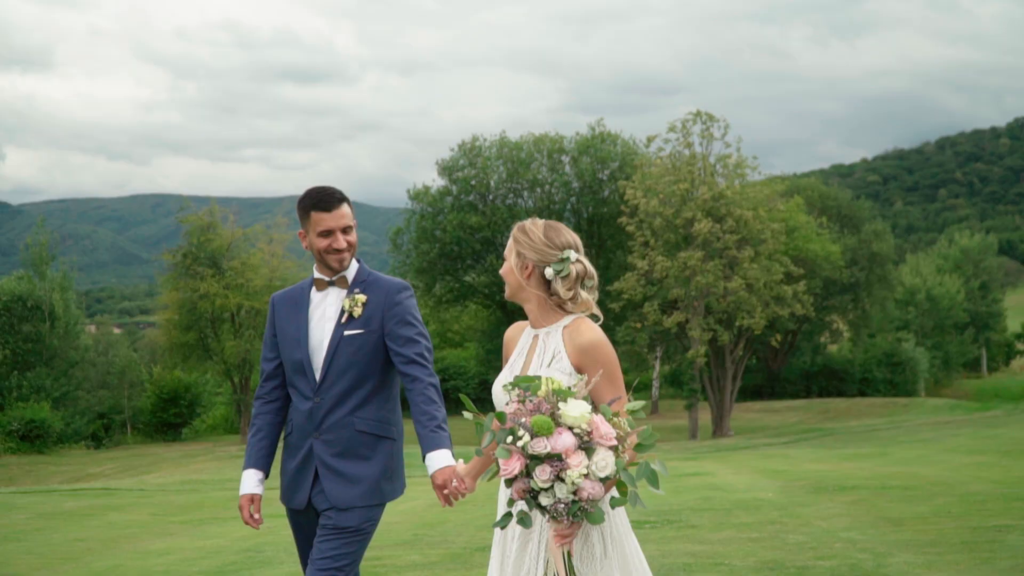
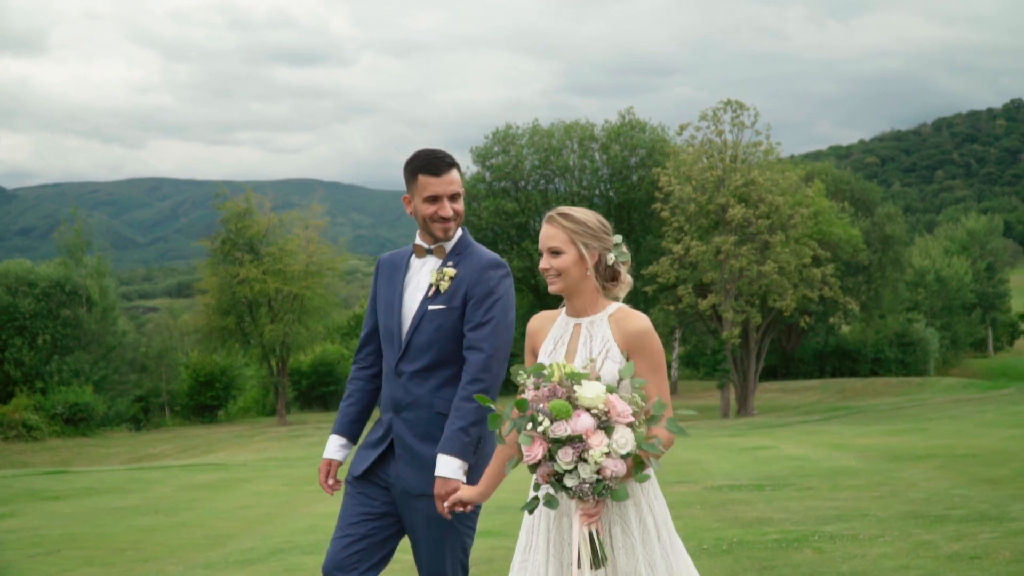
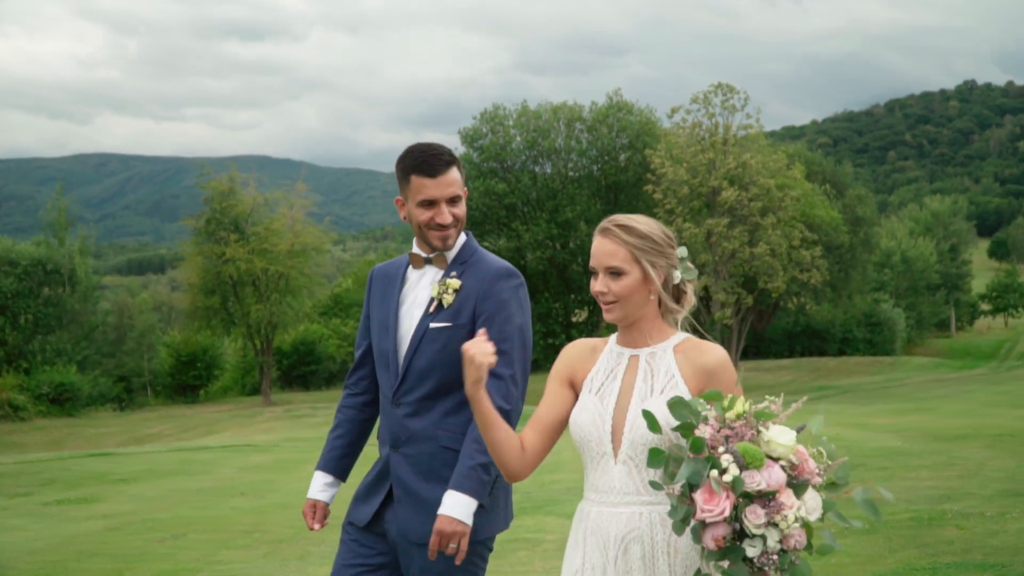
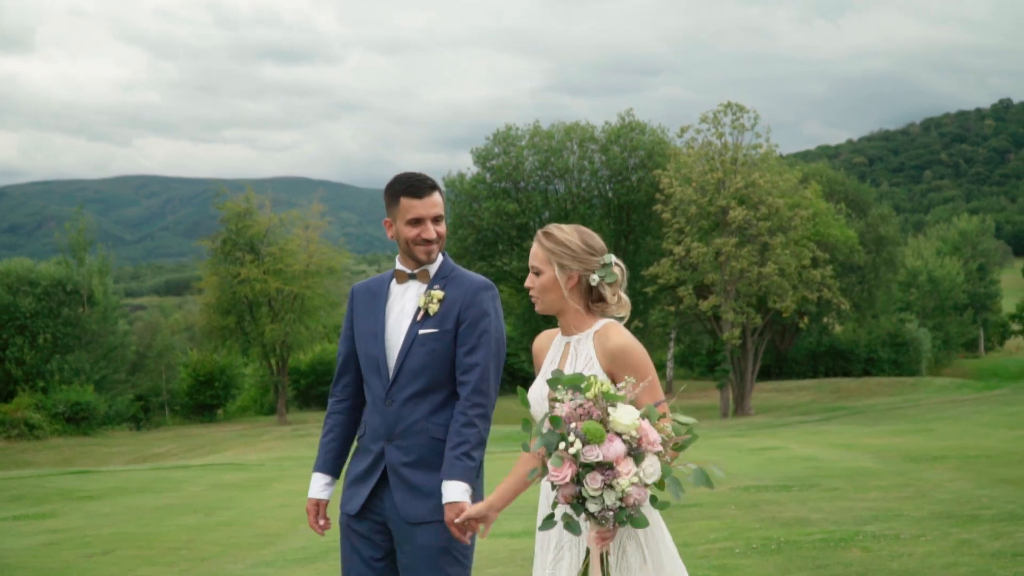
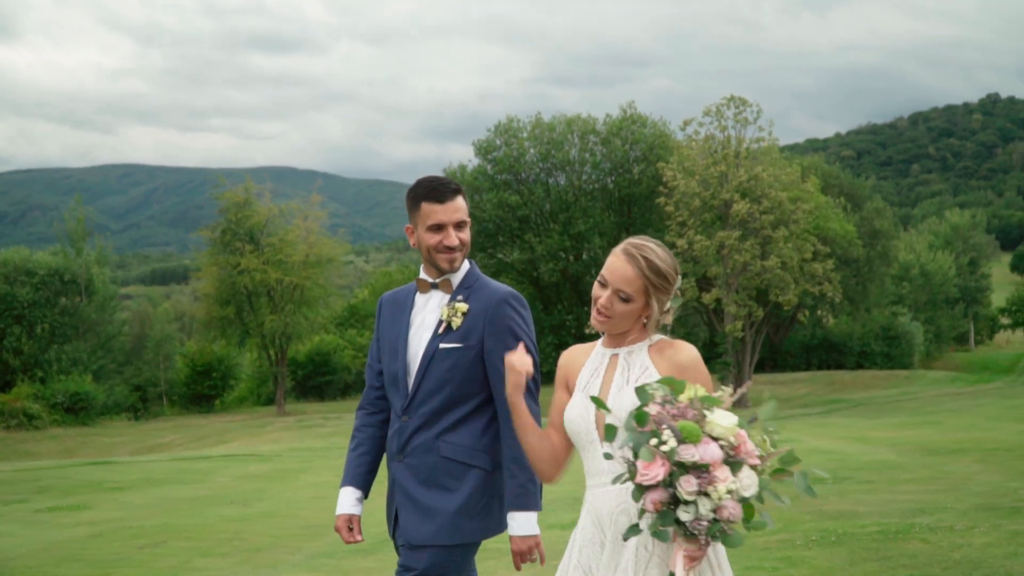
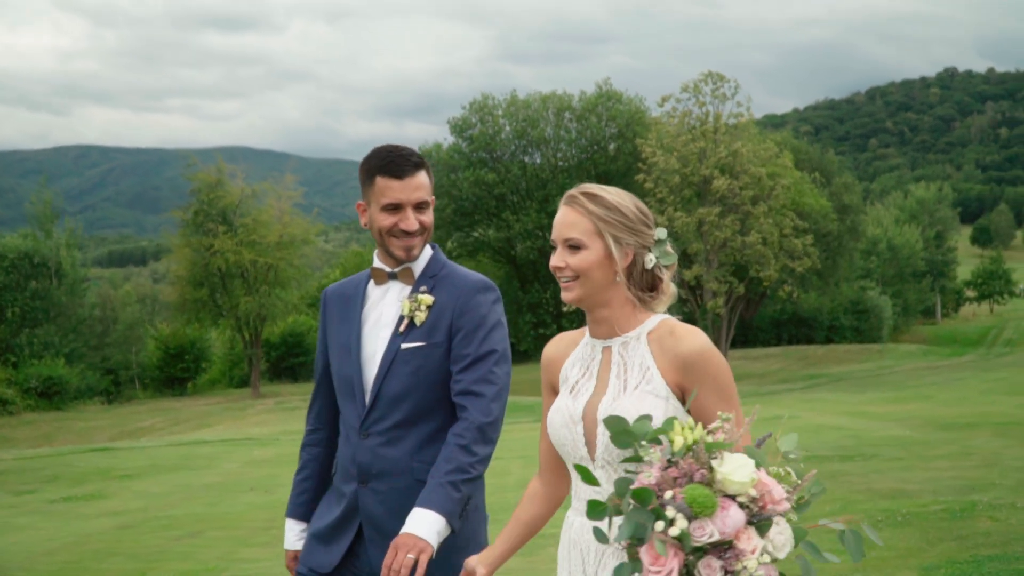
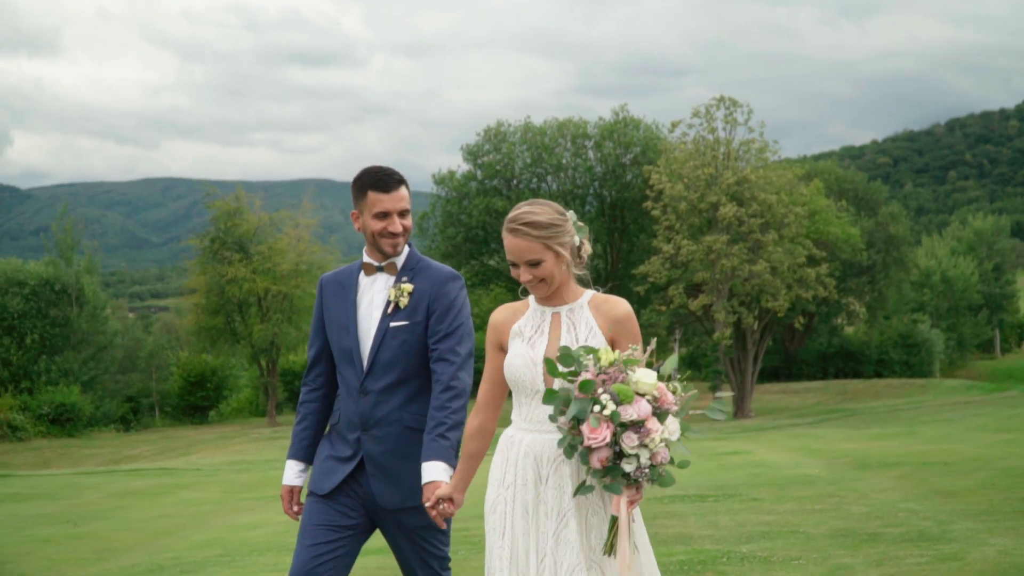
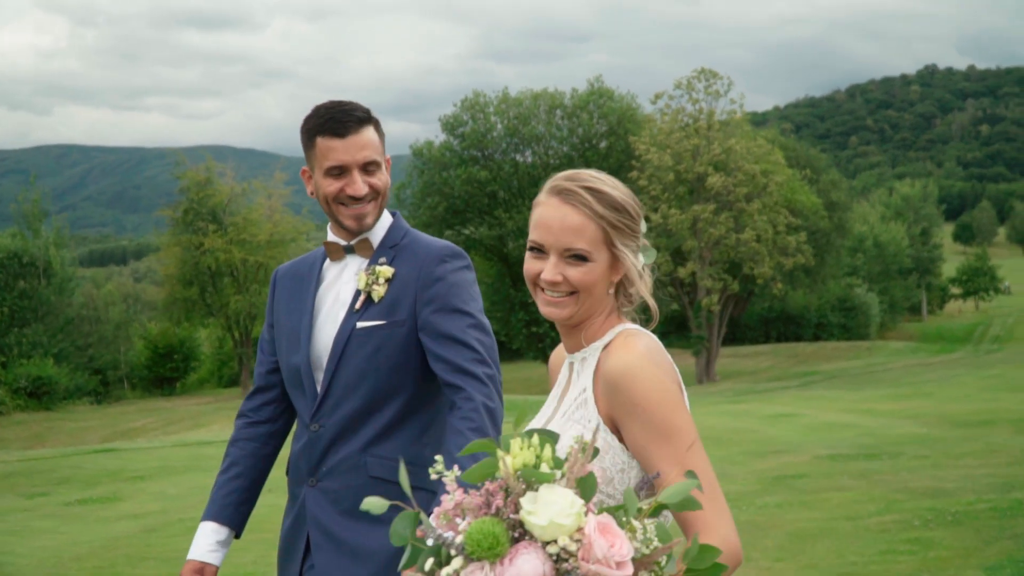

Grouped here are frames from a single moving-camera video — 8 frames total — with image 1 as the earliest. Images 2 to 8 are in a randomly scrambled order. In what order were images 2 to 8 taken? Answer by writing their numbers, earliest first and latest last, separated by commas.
7, 2, 4, 5, 3, 6, 8
